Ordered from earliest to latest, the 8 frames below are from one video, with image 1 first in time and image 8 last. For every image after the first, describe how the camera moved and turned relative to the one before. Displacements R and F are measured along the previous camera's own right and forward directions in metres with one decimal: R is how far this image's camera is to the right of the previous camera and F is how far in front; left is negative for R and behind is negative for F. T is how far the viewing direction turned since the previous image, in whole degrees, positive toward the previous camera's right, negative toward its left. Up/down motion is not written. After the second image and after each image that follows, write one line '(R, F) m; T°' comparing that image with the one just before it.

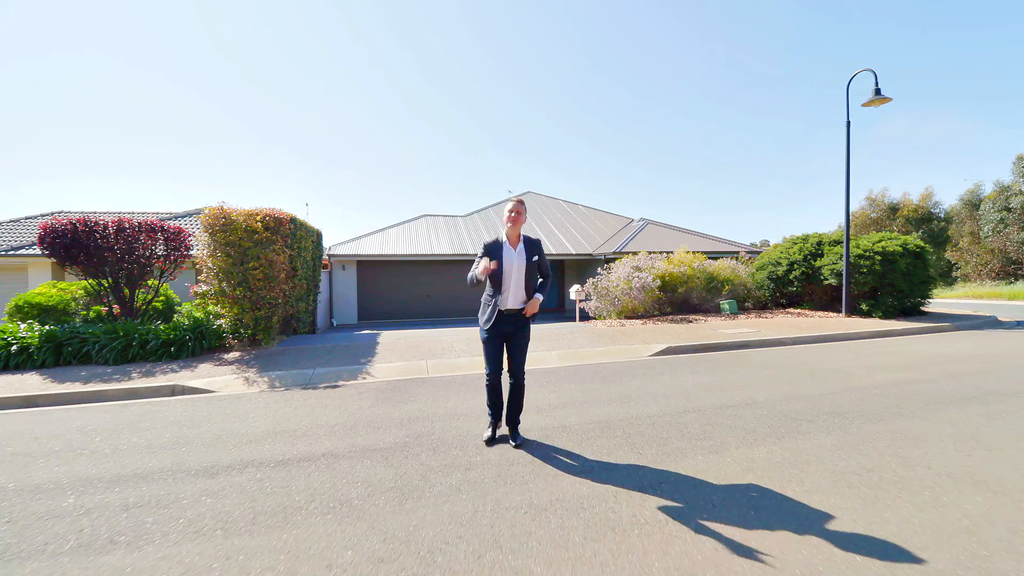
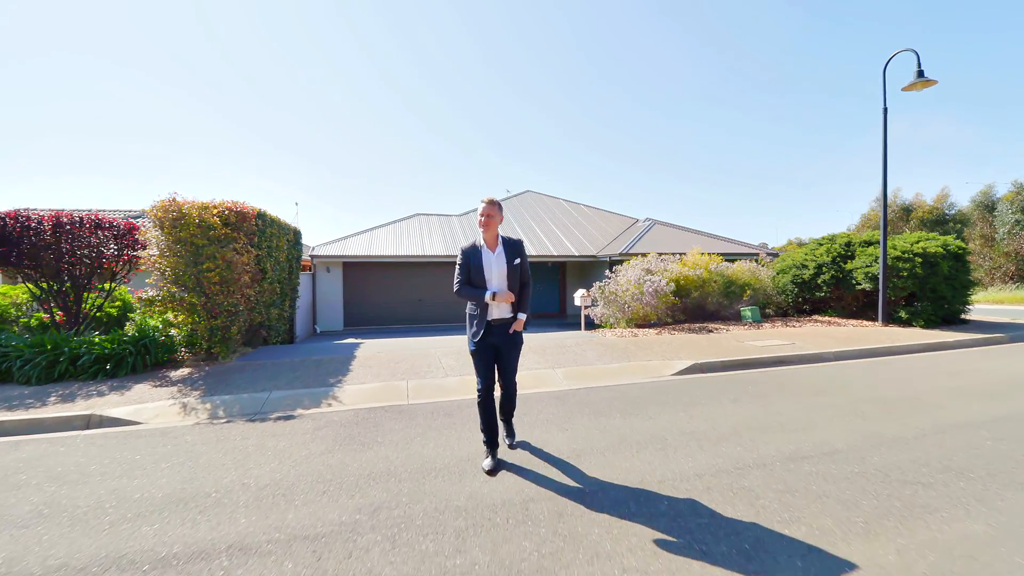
(0.0, +1.0) m; 0°
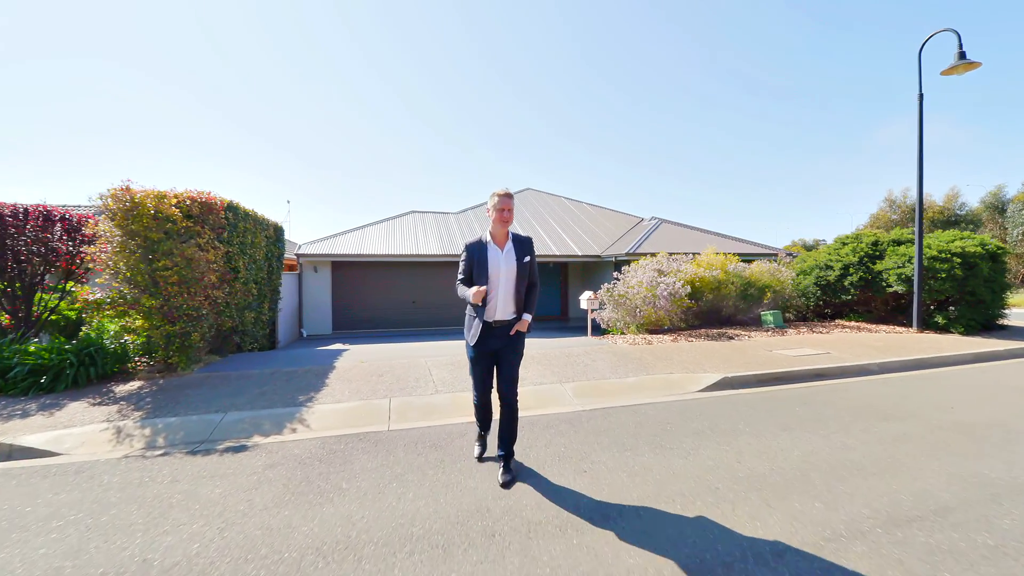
(0.0, +0.8) m; 0°
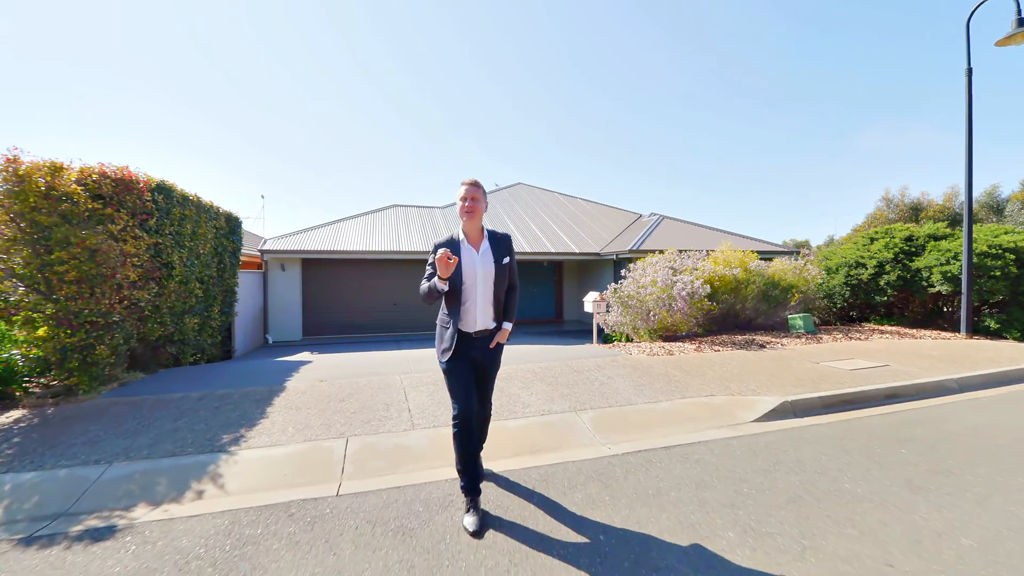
(-0.1, +1.2) m; +2°
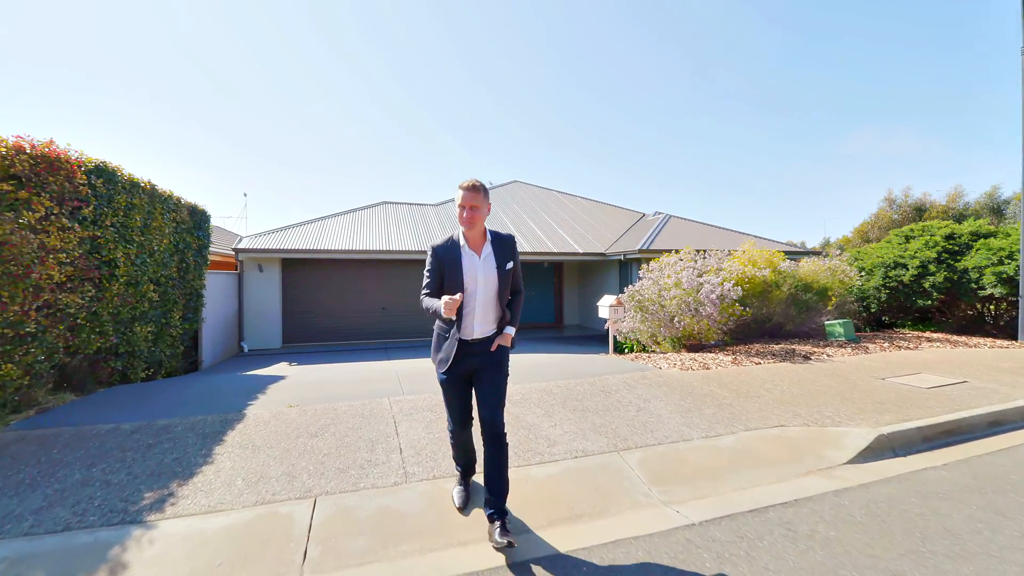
(-0.2, +0.9) m; +1°
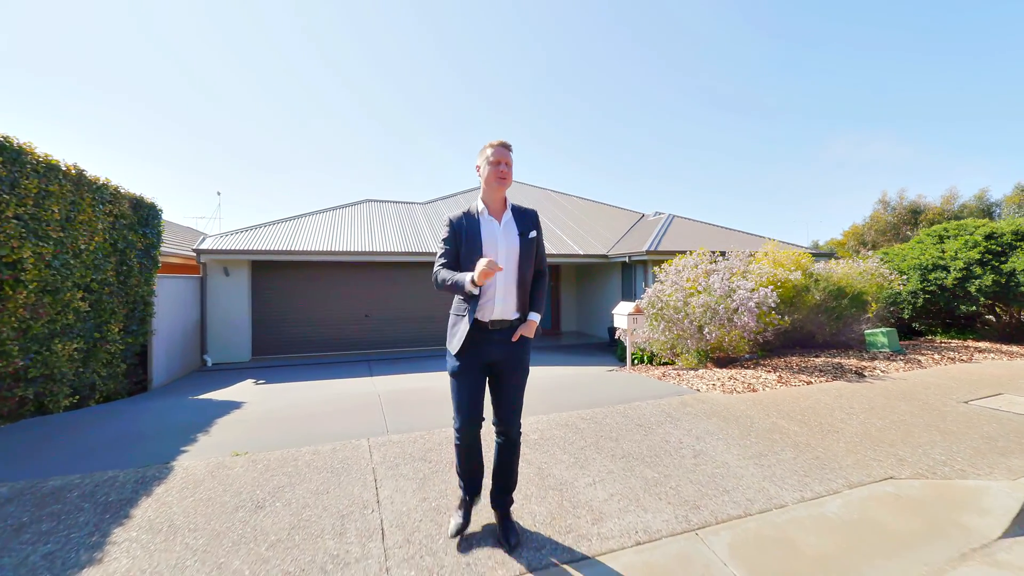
(-0.2, +0.9) m; +2°
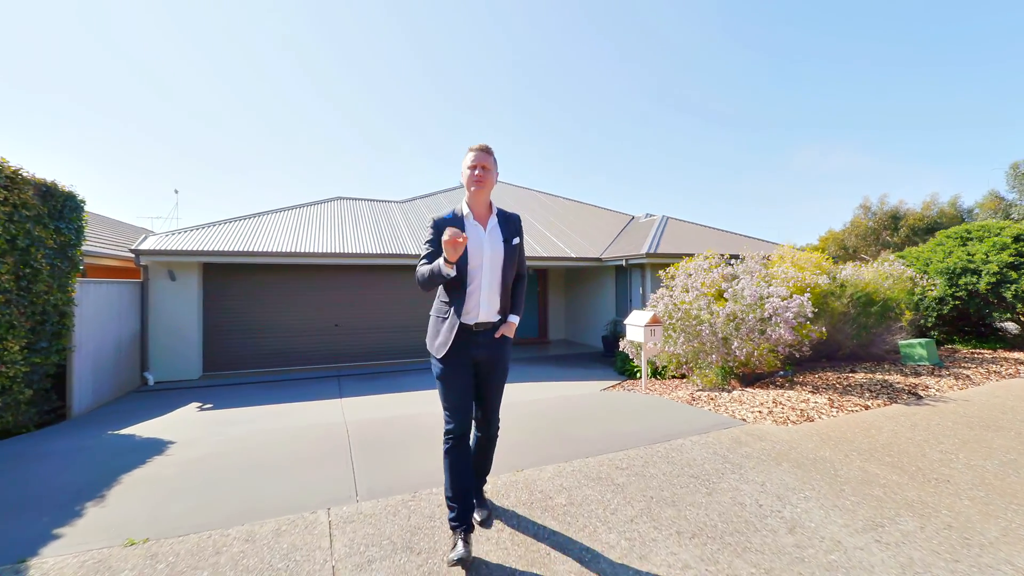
(-0.2, +0.8) m; +3°
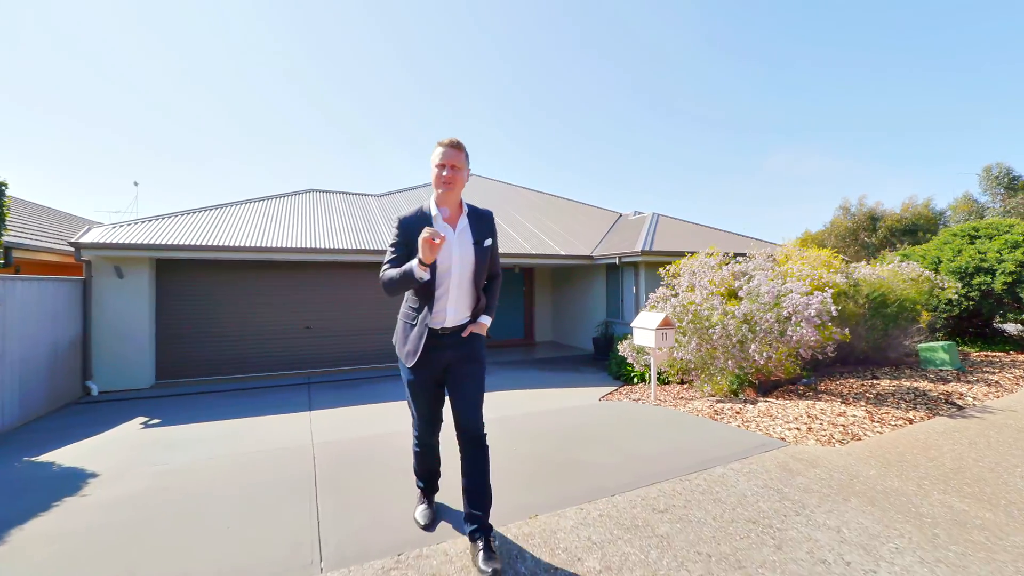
(-0.1, +0.5) m; +2°
